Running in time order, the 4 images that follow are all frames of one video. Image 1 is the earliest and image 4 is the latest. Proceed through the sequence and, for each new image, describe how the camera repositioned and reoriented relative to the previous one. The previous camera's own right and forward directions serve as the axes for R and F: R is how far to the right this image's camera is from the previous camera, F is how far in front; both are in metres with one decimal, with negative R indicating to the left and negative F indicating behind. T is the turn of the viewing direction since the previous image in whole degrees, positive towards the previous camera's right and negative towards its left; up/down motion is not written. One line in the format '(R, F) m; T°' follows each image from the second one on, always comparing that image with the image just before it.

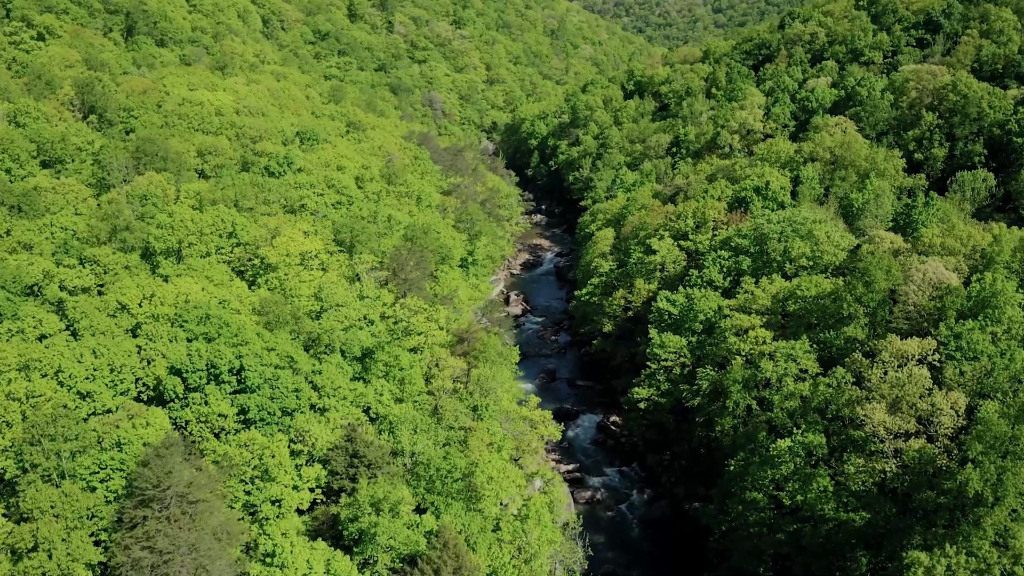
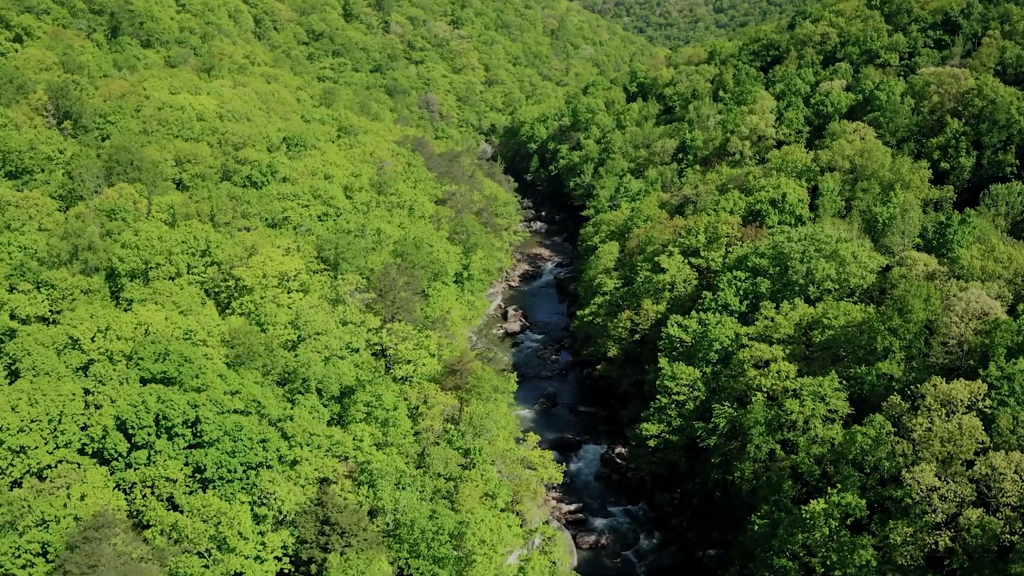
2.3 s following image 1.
(+0.3, +4.8) m; 0°
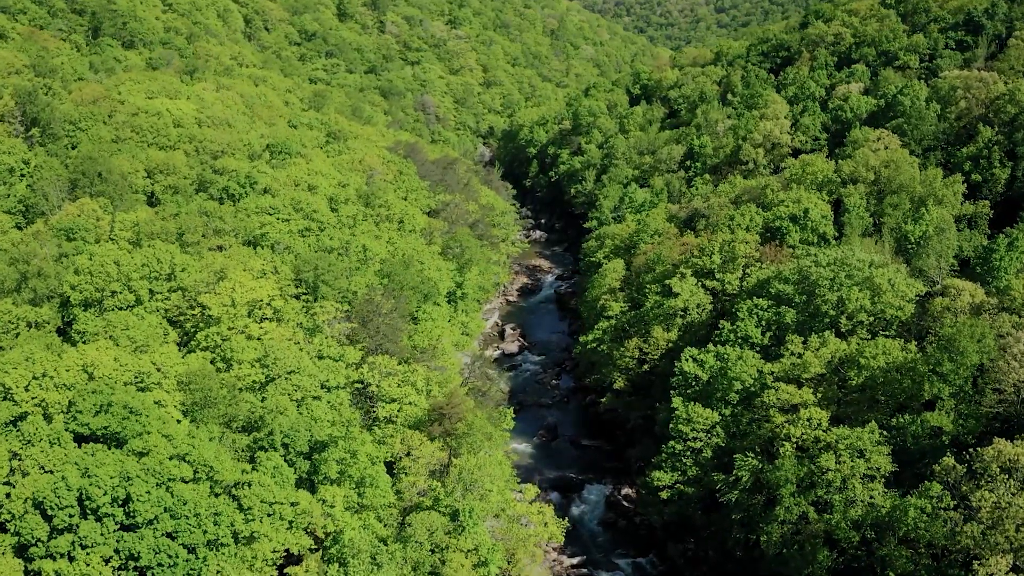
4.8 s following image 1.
(+0.3, +5.4) m; 0°
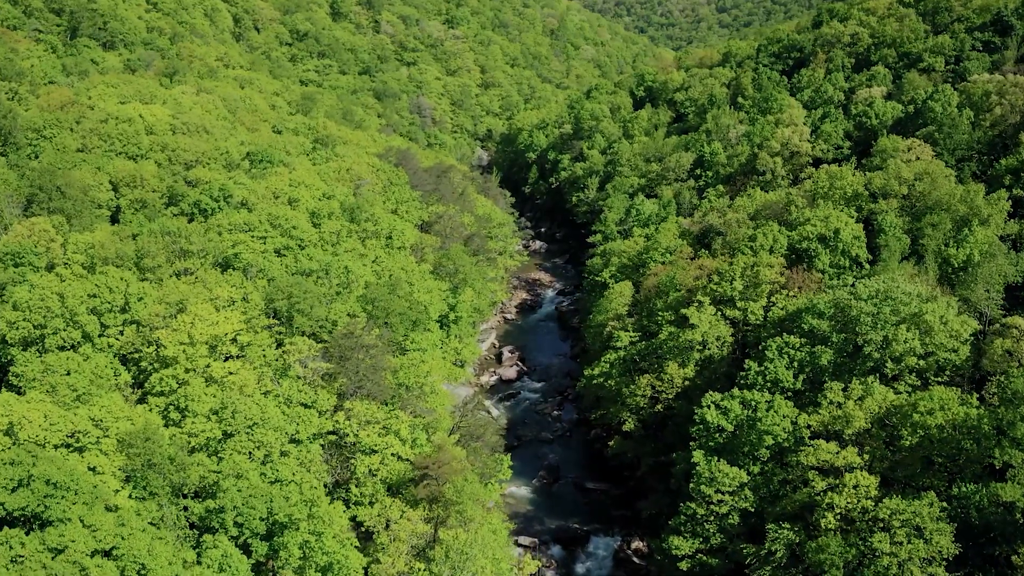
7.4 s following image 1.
(+0.1, +5.8) m; 0°
